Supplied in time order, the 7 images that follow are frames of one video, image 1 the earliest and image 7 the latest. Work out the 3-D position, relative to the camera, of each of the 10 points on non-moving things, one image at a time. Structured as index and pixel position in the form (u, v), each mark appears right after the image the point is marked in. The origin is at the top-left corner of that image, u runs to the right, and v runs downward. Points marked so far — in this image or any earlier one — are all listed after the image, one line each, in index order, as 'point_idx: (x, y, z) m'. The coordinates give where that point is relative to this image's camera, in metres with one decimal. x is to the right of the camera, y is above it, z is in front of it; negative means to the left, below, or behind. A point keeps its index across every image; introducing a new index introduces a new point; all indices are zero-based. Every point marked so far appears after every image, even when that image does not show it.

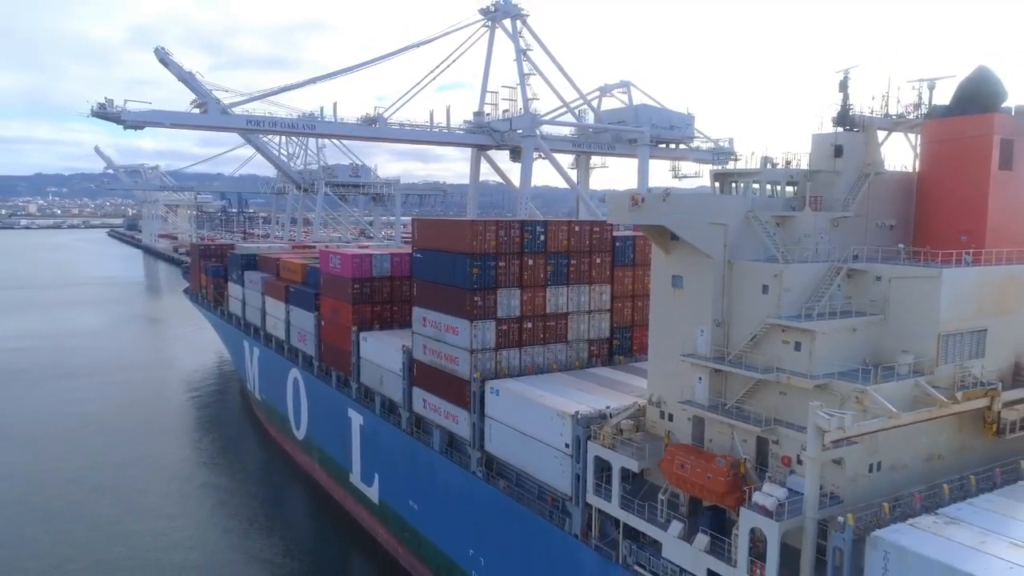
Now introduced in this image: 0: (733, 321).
0: (+2.3, -0.4, +7.8) m
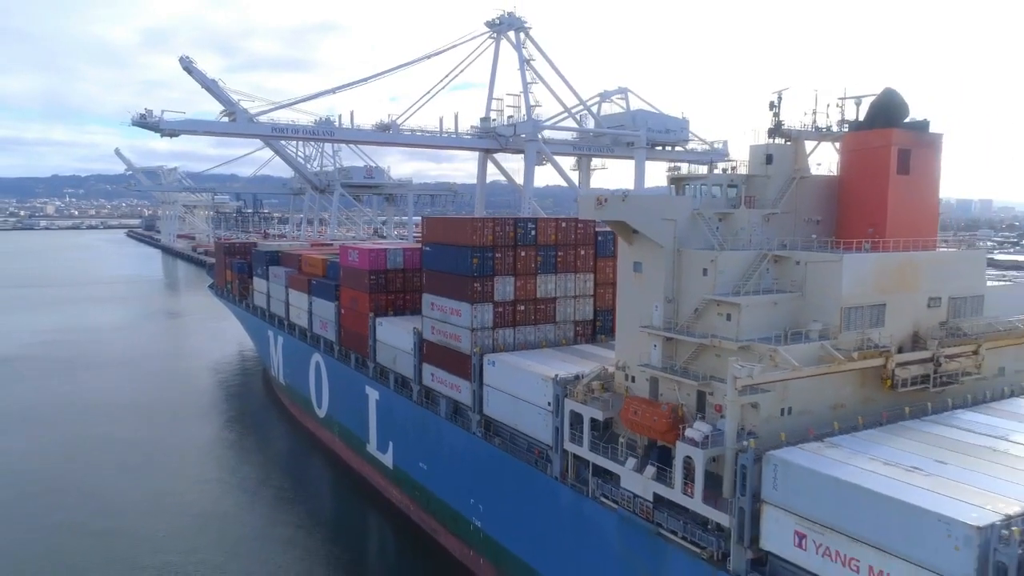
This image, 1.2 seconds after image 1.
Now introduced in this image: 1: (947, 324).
0: (+2.2, -0.1, +9.6) m
1: (+5.8, -0.5, +10.0) m
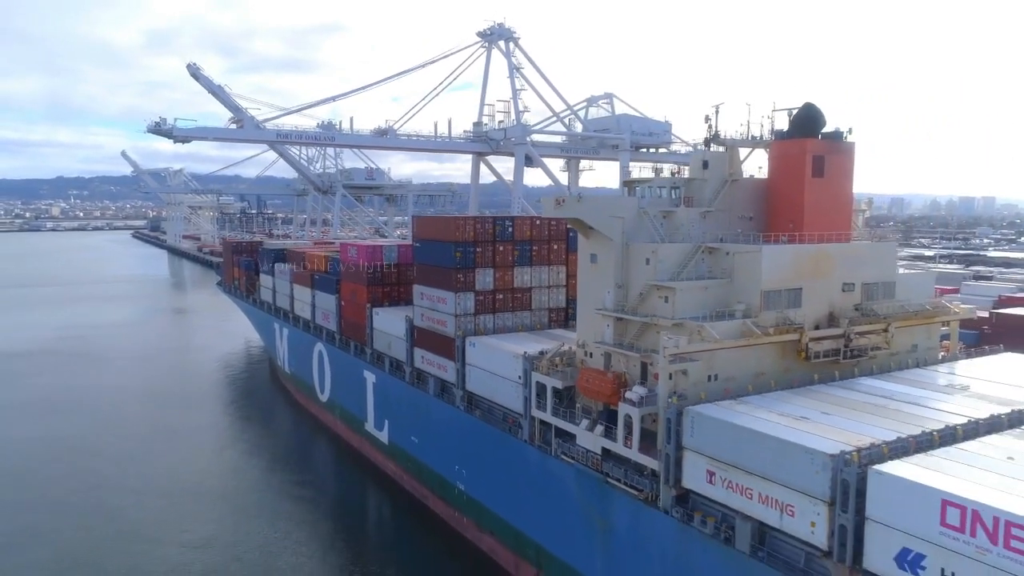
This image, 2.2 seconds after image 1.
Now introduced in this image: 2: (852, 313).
0: (+1.8, +0.1, +11.3) m
1: (+5.4, -0.3, +11.6) m
2: (+5.2, -0.4, +11.5) m
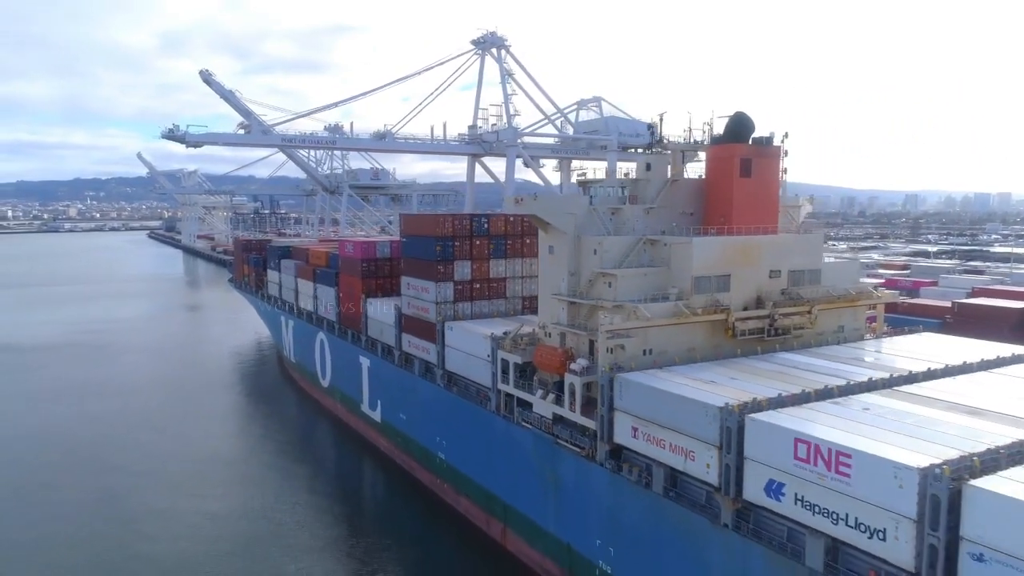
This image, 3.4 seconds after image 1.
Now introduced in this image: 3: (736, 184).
0: (+1.2, +0.3, +12.8) m
1: (+4.8, 0.0, +13.1) m
2: (+4.6, -0.2, +13.0) m
3: (+3.8, +1.8, +12.7) m
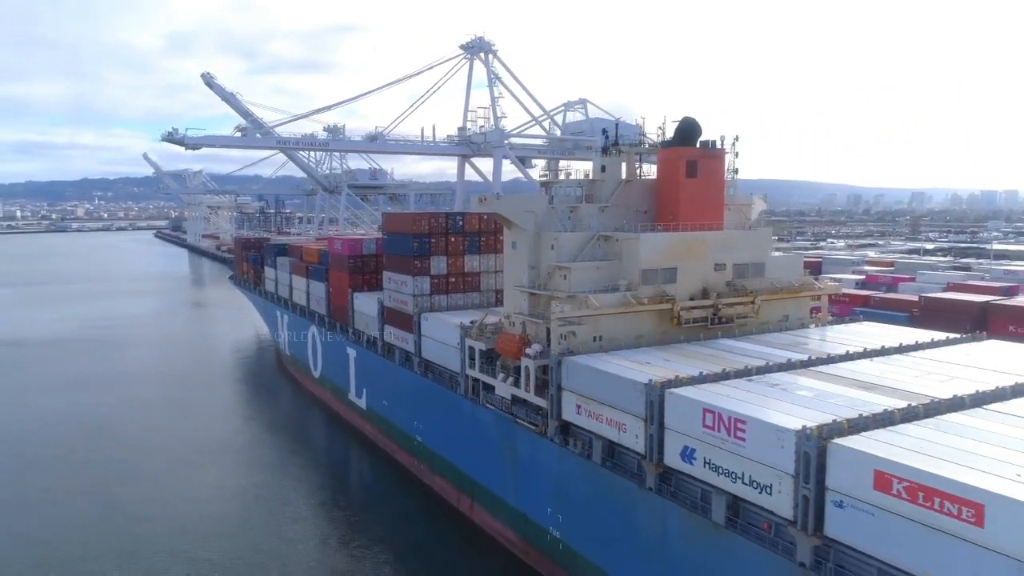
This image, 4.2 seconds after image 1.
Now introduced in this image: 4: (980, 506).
0: (+0.5, +0.4, +13.9) m
1: (+4.2, +0.1, +14.2) m
2: (+4.0, 0.0, +14.1) m
3: (+3.1, +1.9, +13.8) m
4: (+3.9, -1.8, +6.1) m
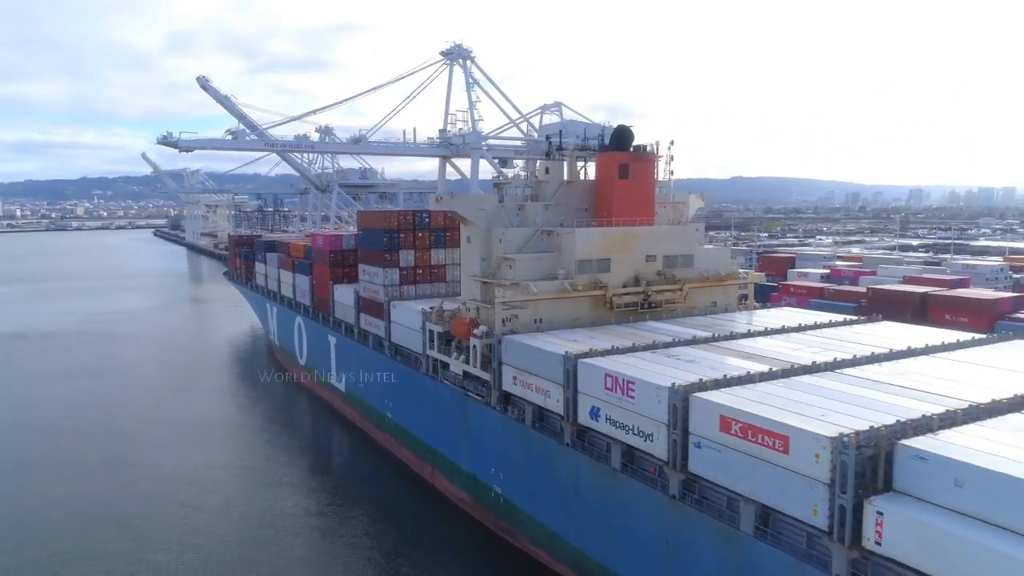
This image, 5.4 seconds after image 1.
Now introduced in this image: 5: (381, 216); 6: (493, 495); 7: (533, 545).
0: (-0.5, +0.6, +15.7) m
1: (+3.2, +0.3, +15.9) m
2: (+3.0, +0.2, +15.8) m
3: (+2.2, +2.2, +15.6) m
4: (+2.9, -1.6, +7.9) m
5: (-3.3, +1.8, +19.0) m
6: (-0.4, -3.9, +14.3) m
7: (+0.4, -4.5, +13.2) m
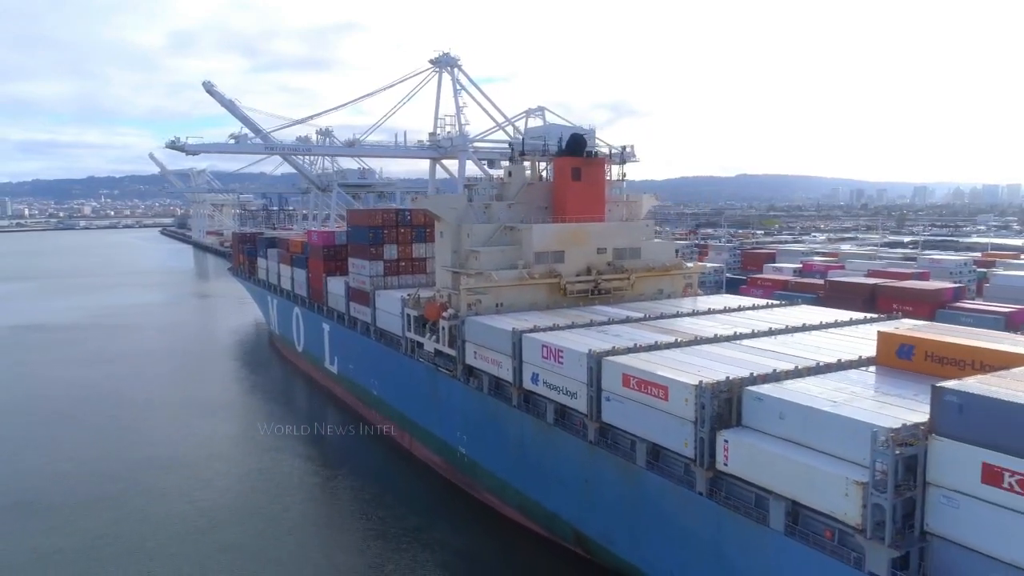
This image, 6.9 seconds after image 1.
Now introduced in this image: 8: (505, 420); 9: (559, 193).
0: (-1.2, +0.9, +17.8) m
1: (+2.4, +0.6, +18.0) m
2: (+2.2, +0.5, +18.0) m
3: (+1.4, +2.4, +17.7) m
4: (+2.1, -1.3, +10.0) m
5: (-4.1, +2.1, +21.2) m
6: (-1.2, -3.7, +16.4) m
7: (-0.4, -4.3, +15.4) m
8: (-0.1, -2.5, +14.2) m
9: (+1.2, +2.3, +18.1) m
